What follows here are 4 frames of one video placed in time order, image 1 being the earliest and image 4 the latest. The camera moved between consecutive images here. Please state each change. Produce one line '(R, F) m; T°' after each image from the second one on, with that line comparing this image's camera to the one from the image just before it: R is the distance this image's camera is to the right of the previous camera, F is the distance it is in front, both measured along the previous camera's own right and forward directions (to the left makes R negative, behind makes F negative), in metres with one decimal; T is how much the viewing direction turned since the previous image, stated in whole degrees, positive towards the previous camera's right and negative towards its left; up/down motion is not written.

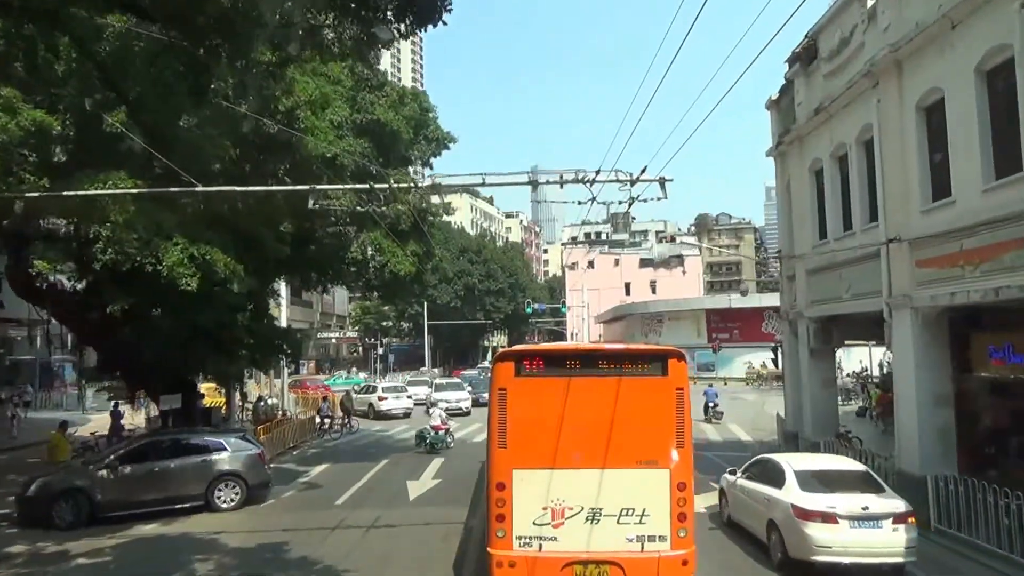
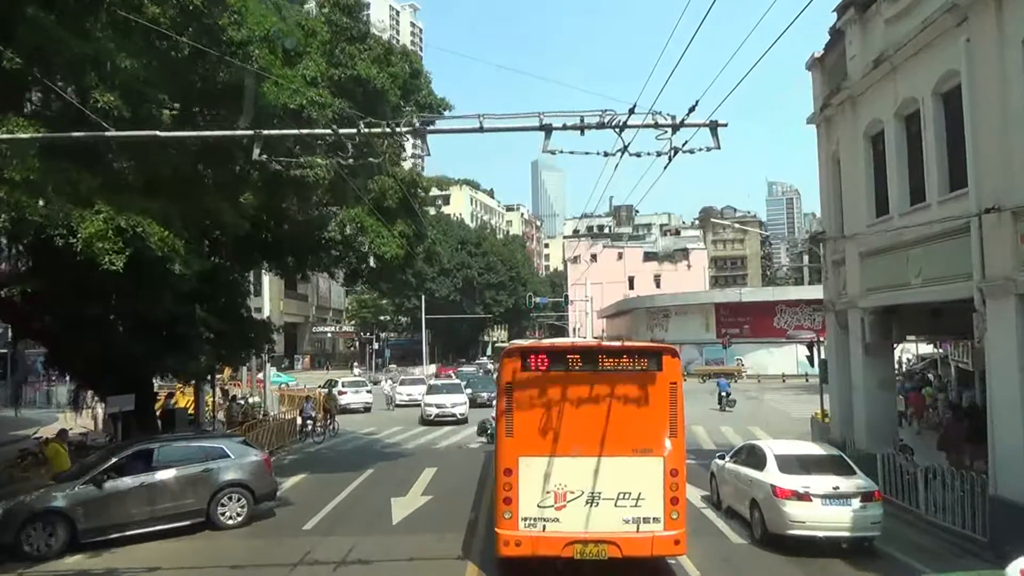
(-0.1, +2.7) m; 0°
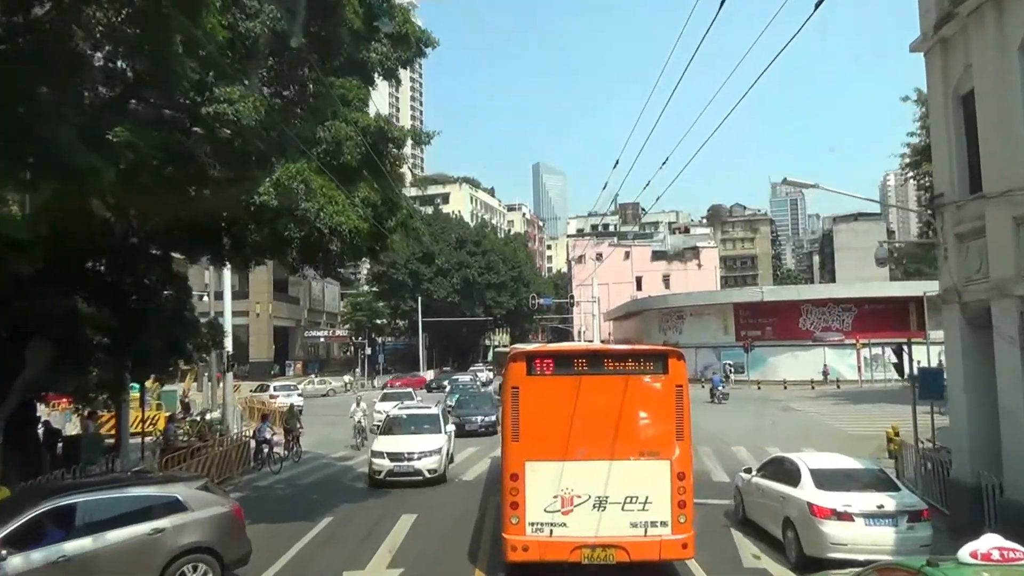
(0.0, +4.8) m; 0°
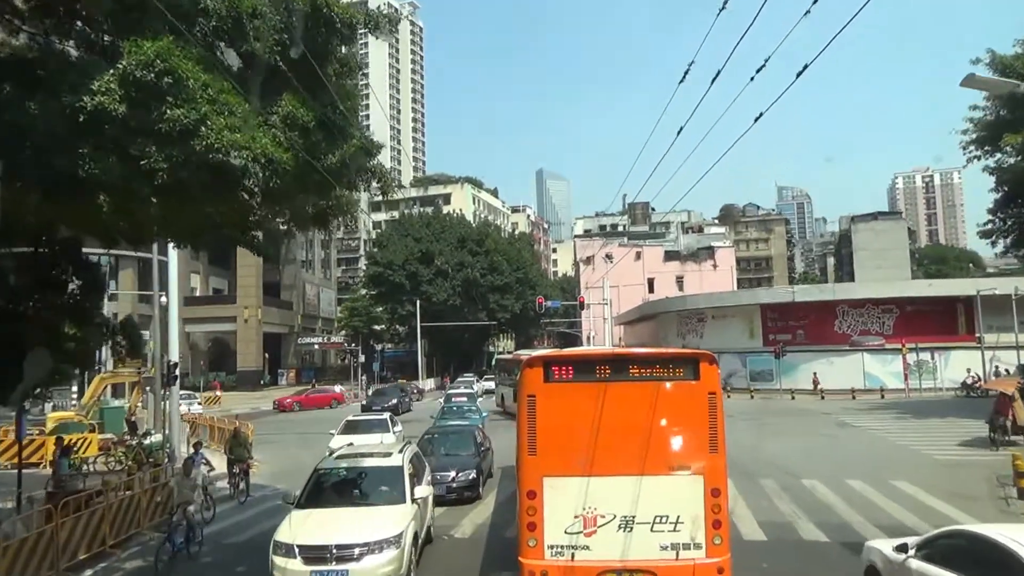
(-0.1, +5.1) m; 0°
